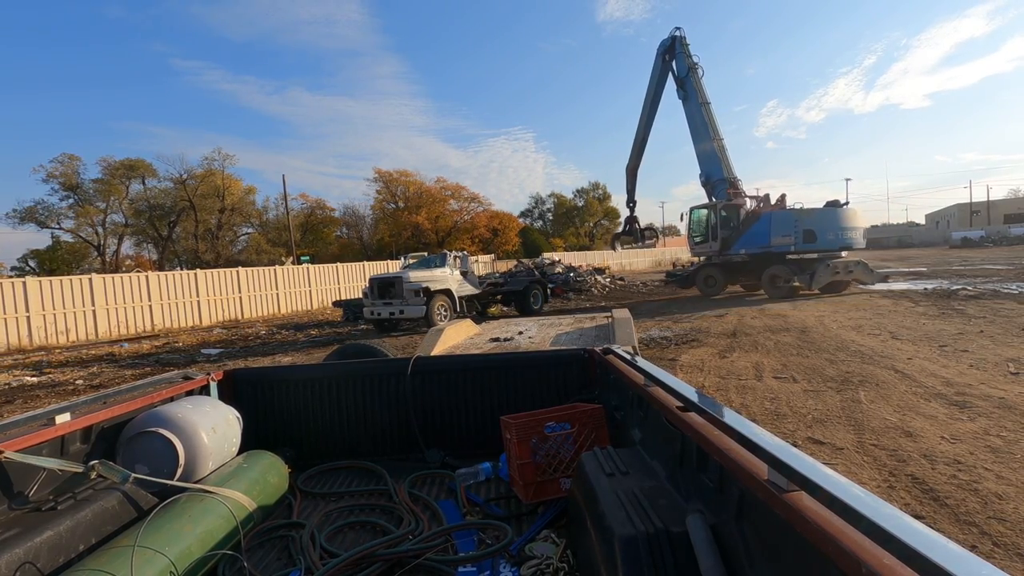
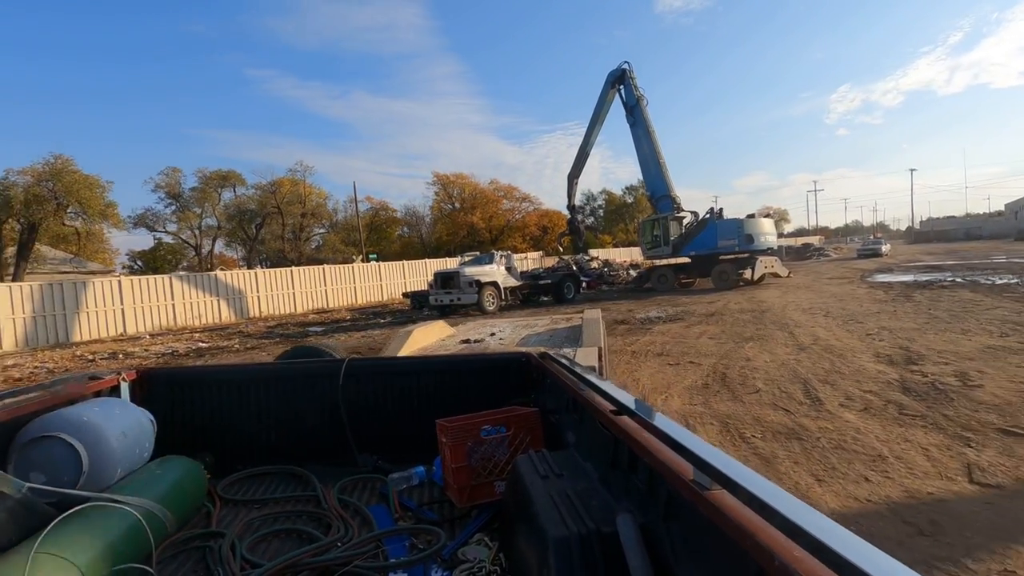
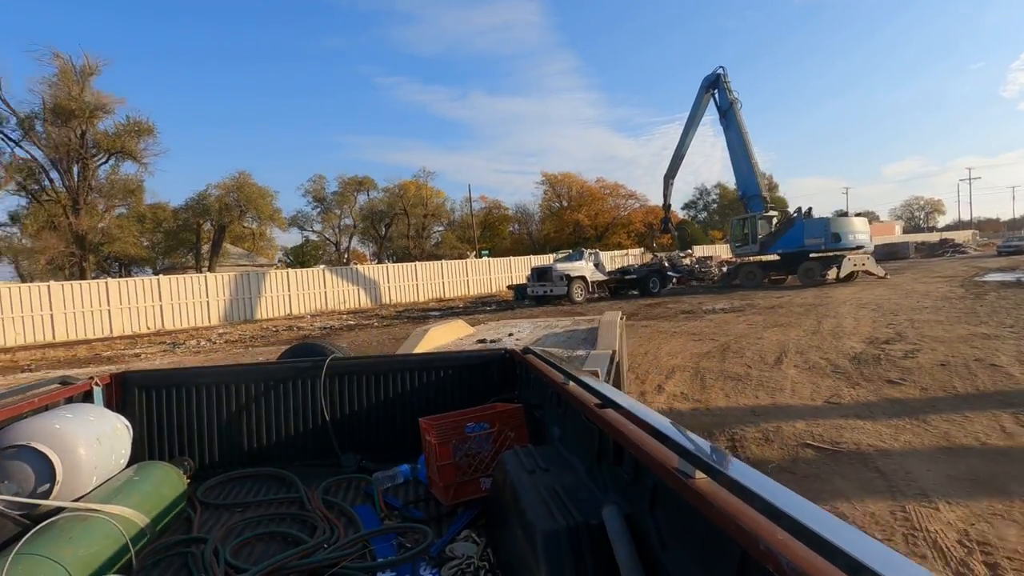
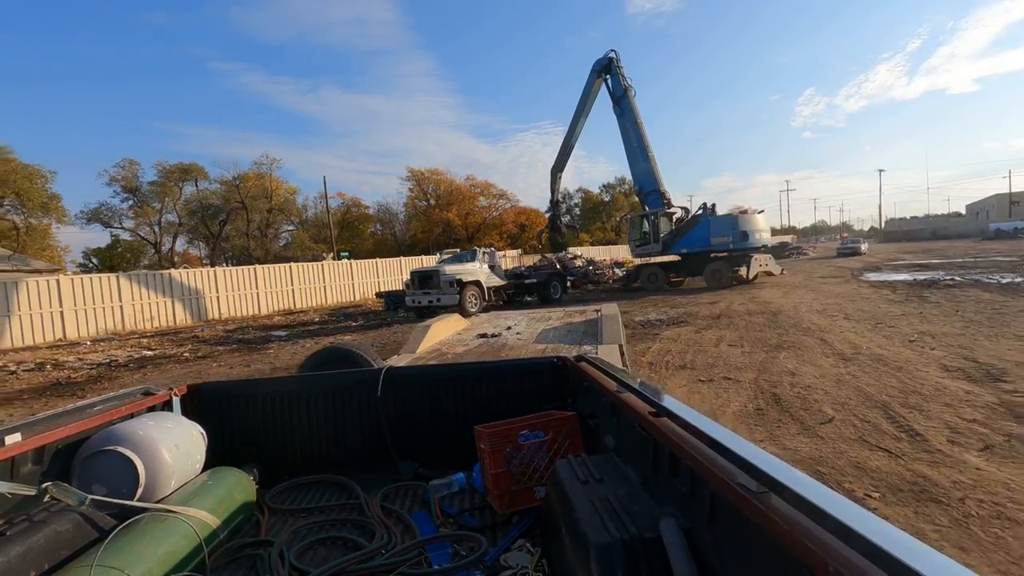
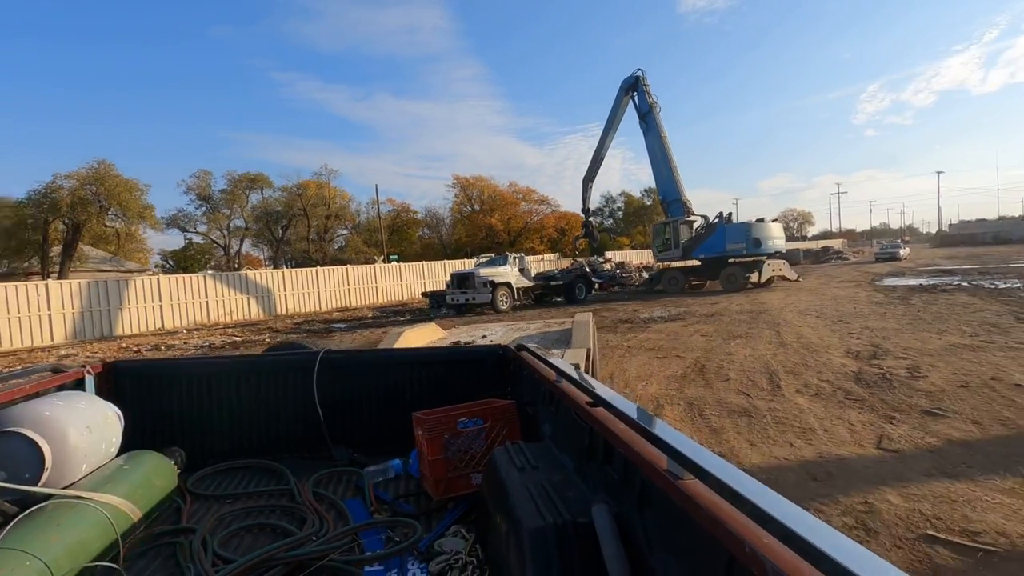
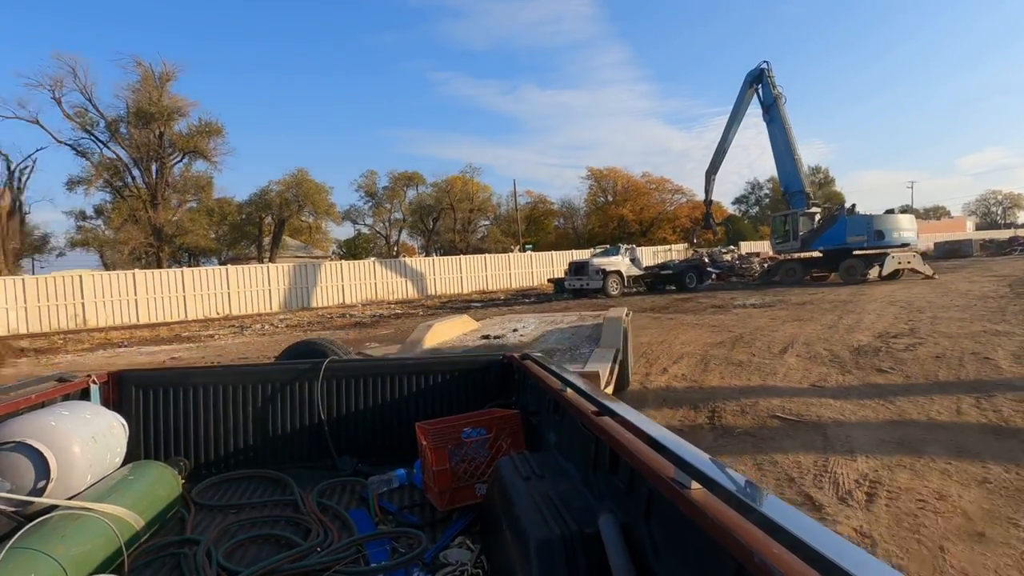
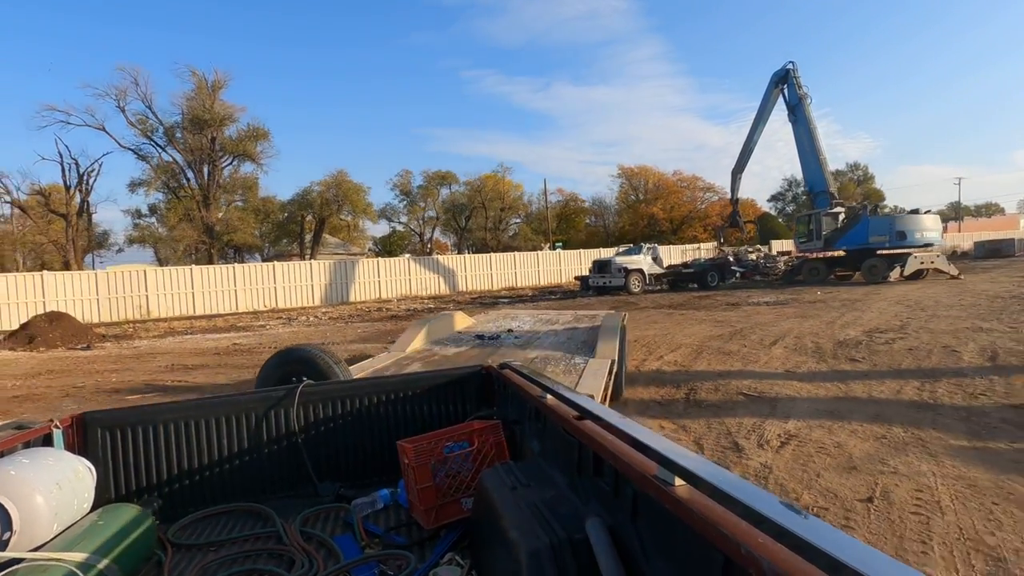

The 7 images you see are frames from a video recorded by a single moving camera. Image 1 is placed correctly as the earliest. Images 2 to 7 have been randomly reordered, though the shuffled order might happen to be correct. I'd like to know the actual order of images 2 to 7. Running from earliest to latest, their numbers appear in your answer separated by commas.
4, 2, 5, 3, 6, 7
